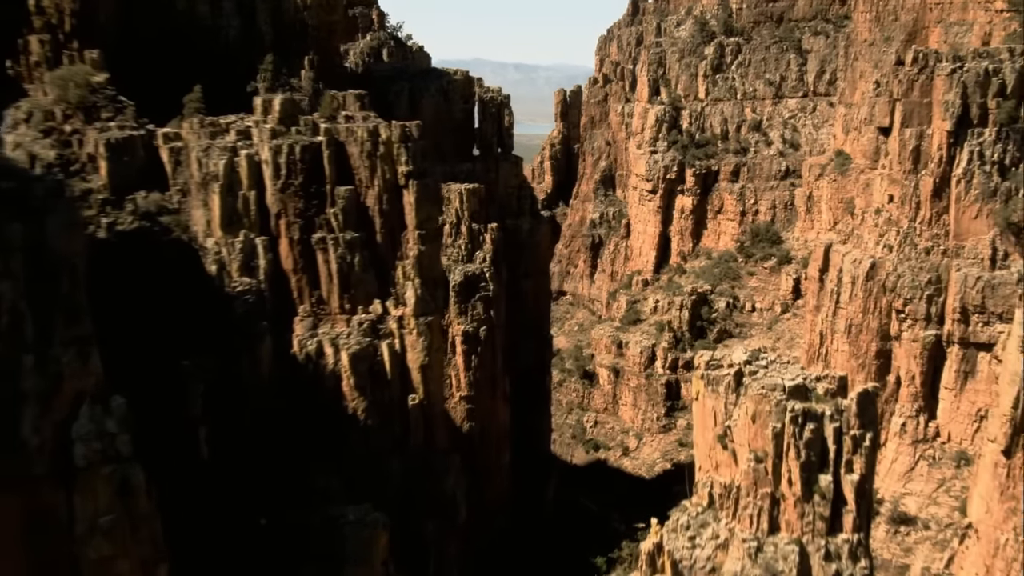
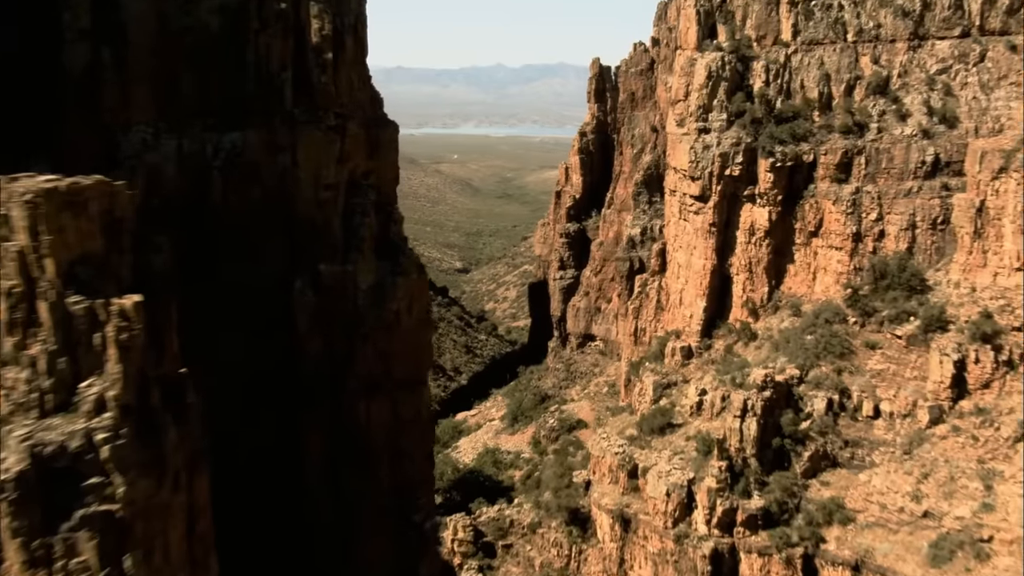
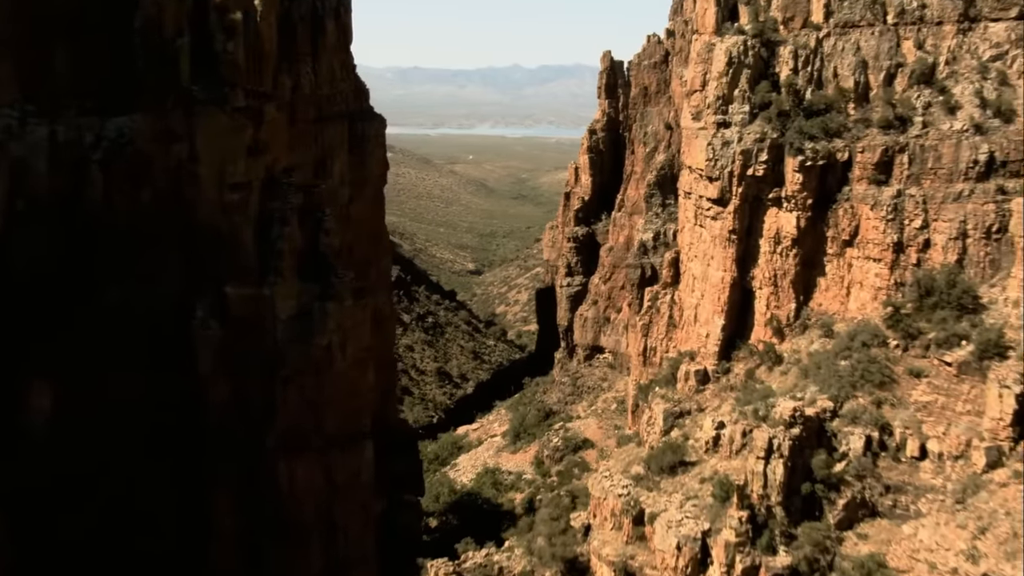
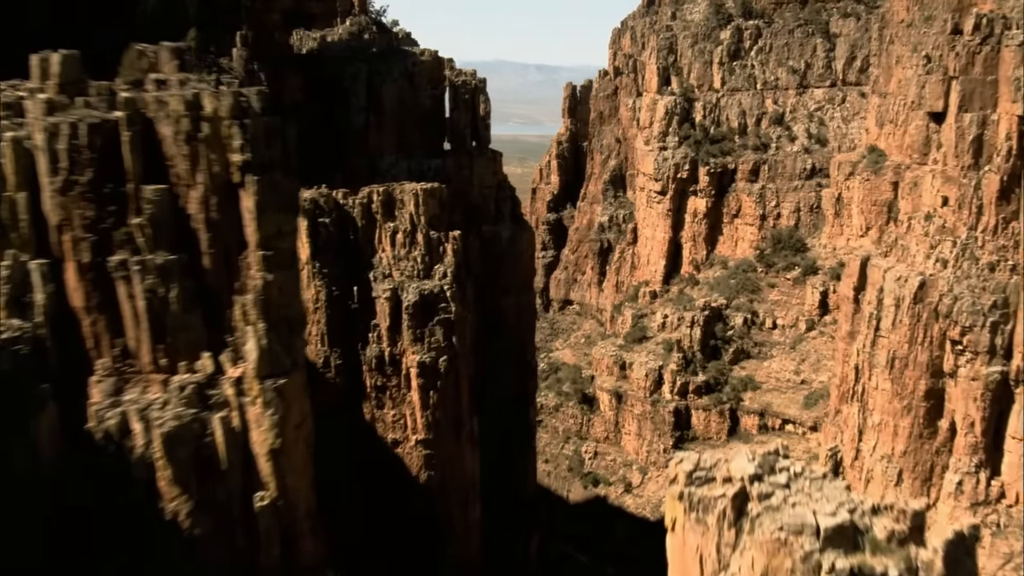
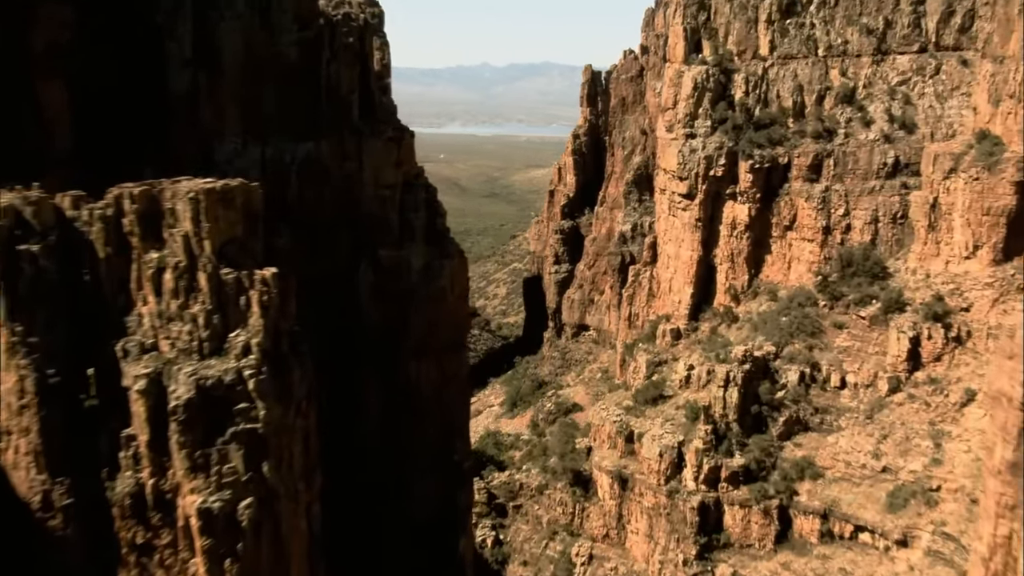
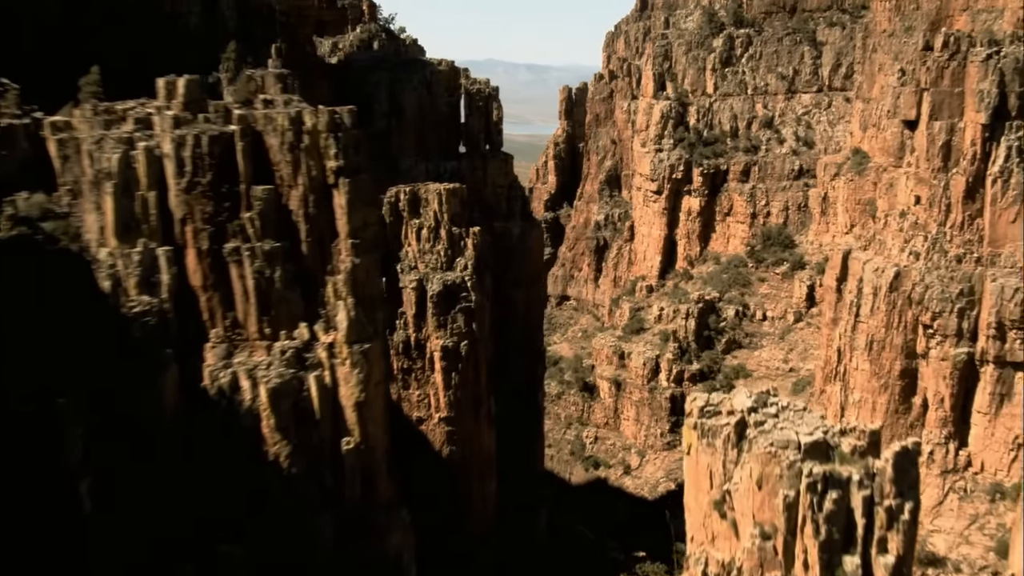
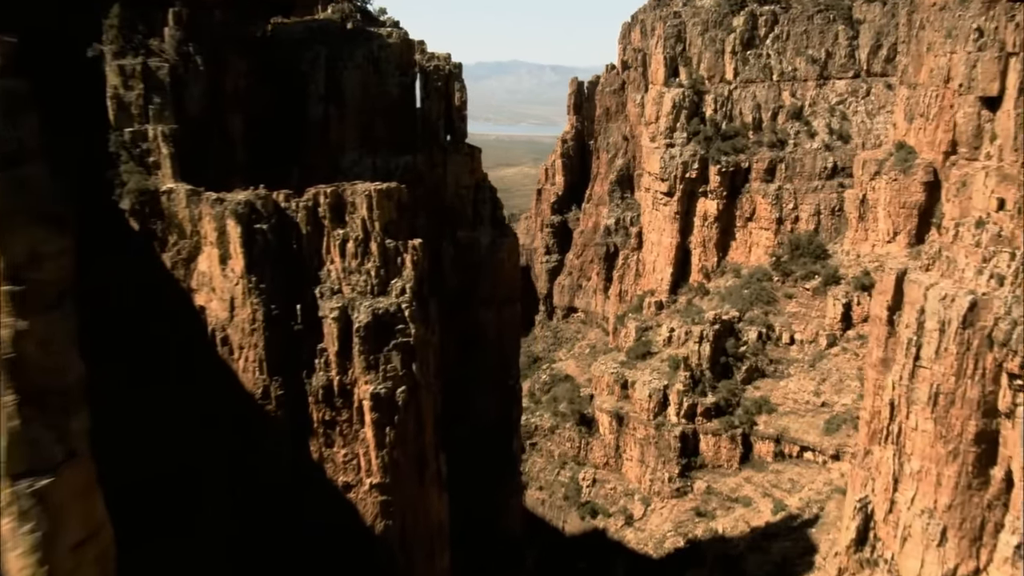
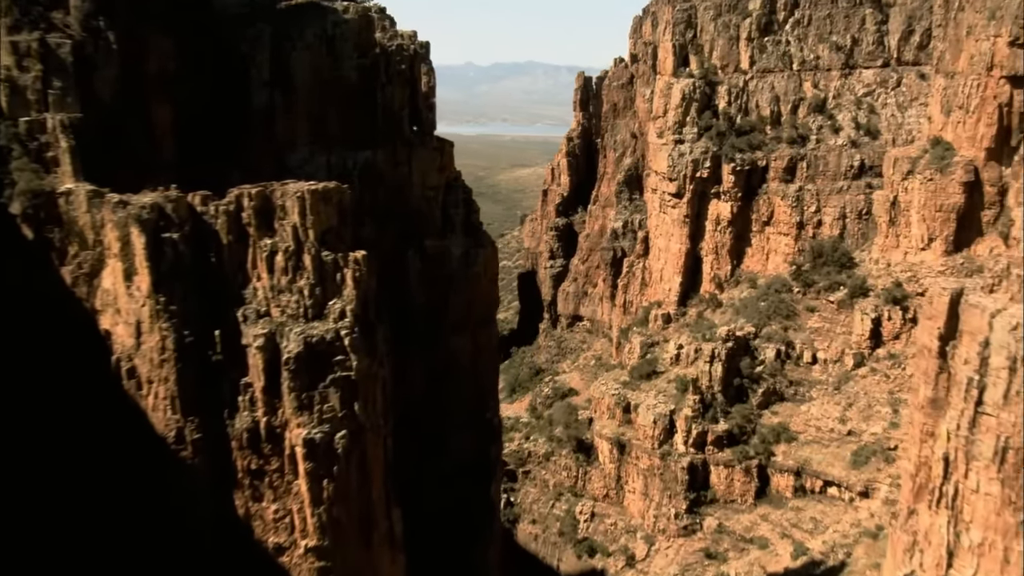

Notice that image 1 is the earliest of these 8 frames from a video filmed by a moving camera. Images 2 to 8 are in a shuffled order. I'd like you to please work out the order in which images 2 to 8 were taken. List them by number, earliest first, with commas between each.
6, 4, 7, 8, 5, 2, 3
